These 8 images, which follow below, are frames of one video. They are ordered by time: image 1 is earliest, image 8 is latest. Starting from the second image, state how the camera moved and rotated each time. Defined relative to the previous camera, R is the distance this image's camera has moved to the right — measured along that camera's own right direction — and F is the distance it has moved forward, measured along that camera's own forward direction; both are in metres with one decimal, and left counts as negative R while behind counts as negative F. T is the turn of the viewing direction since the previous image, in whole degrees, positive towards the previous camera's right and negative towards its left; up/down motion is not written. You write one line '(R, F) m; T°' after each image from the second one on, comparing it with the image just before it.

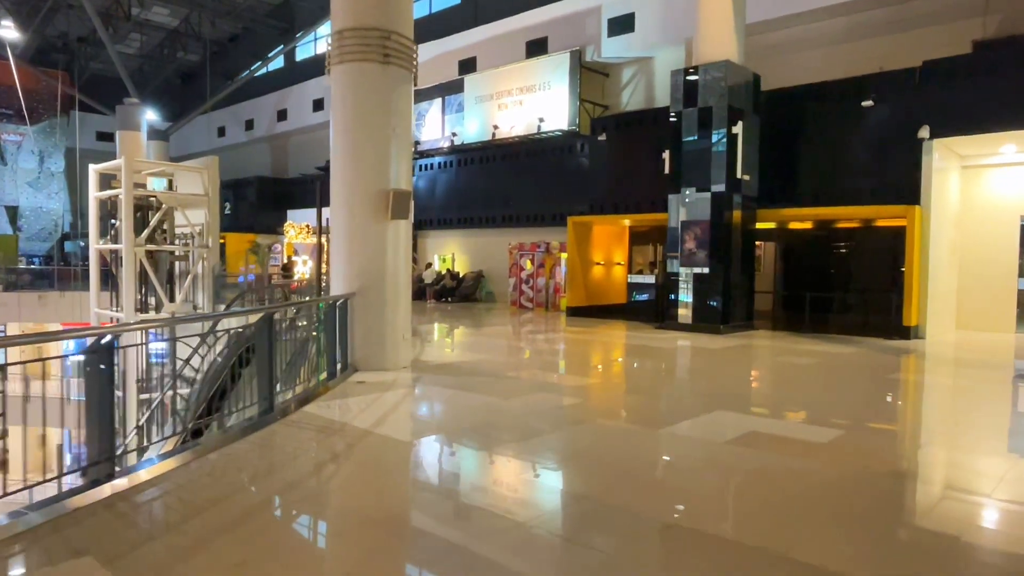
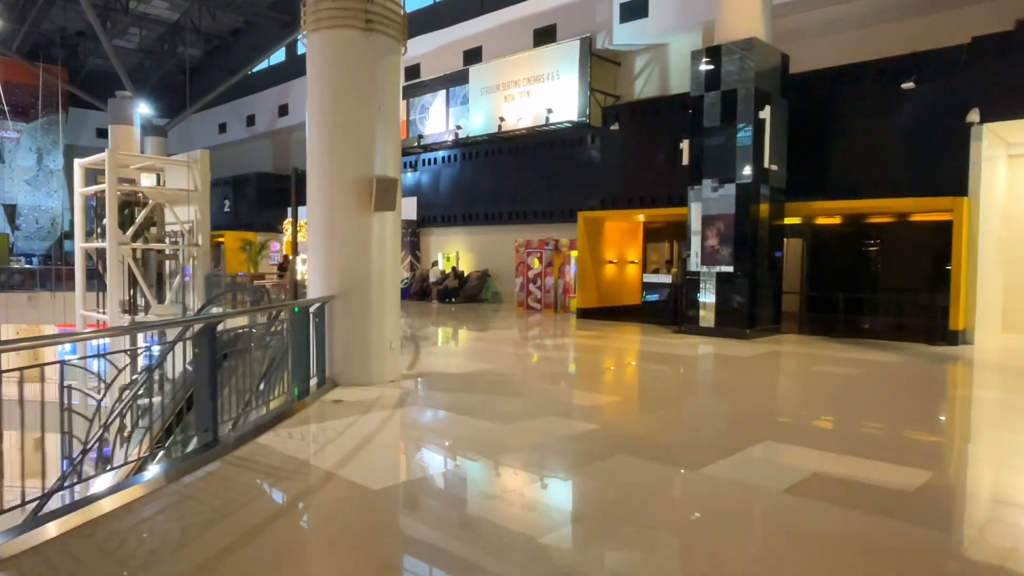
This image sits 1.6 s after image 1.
(0.0, +0.9) m; -1°
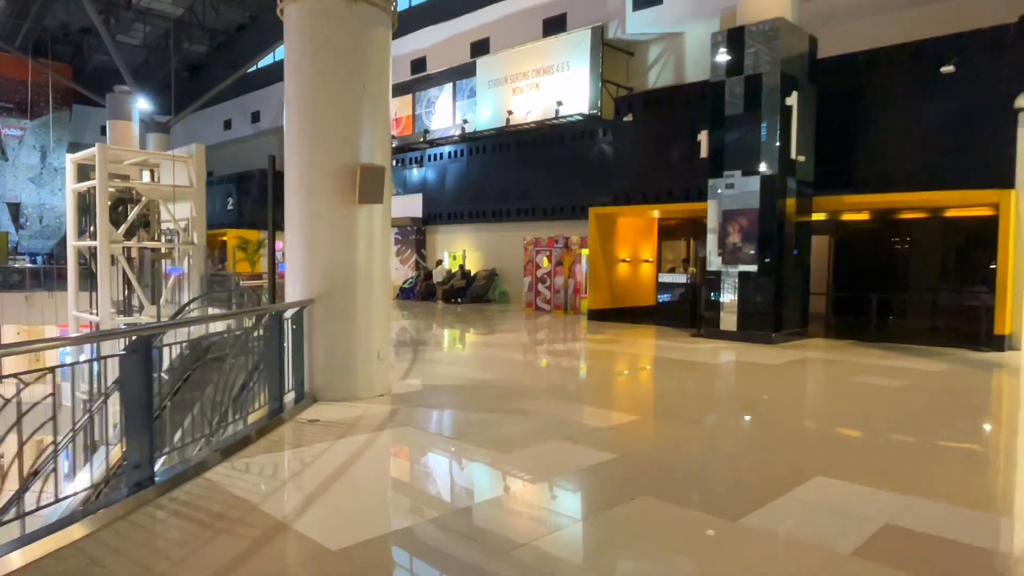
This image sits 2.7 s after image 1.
(+0.1, +0.7) m; -1°
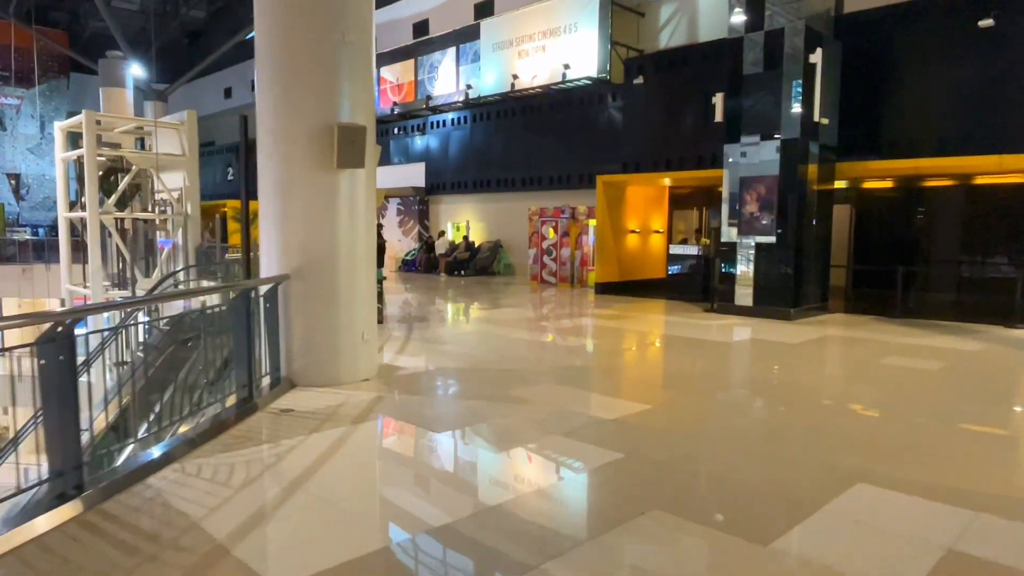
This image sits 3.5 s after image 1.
(+0.1, +0.5) m; -1°
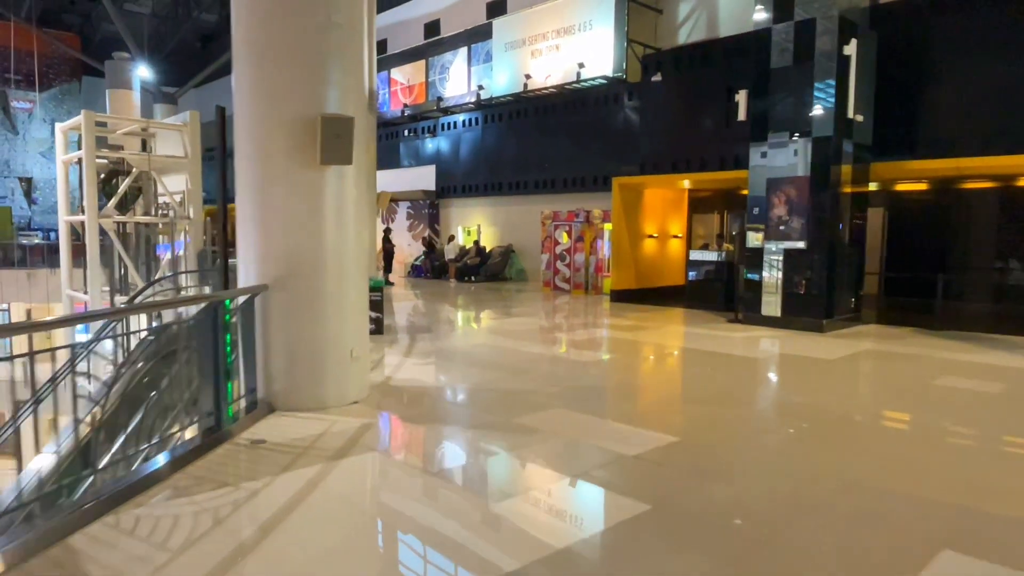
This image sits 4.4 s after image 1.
(0.0, +0.5) m; -1°
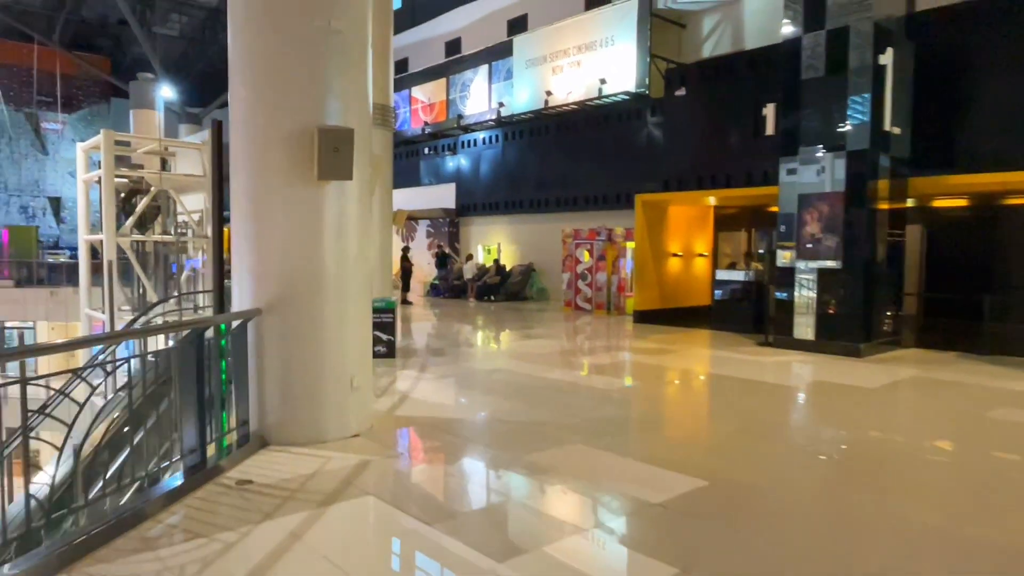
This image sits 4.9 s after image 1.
(+0.1, +0.3) m; -2°
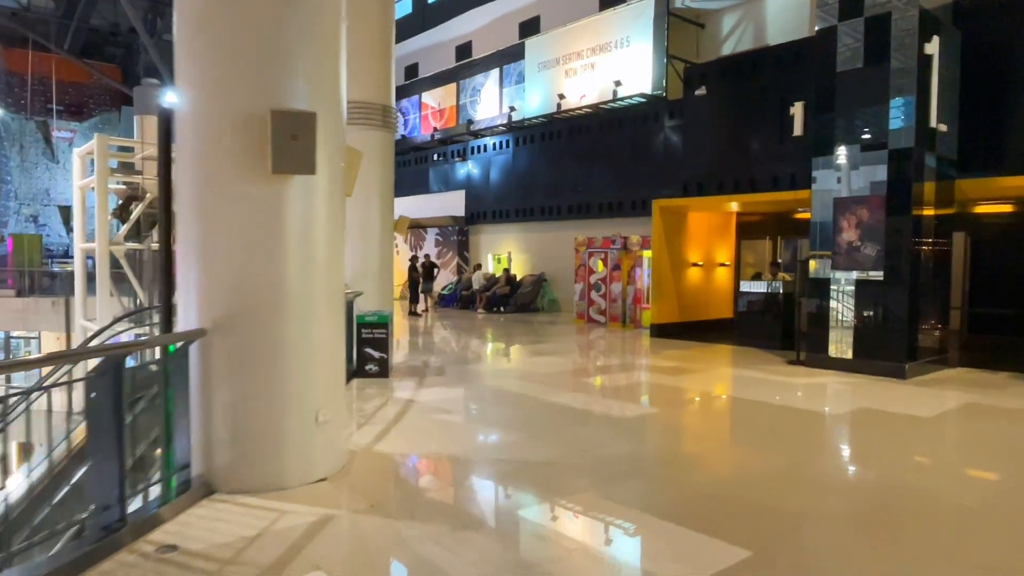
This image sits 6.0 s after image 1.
(+0.1, +0.7) m; -1°
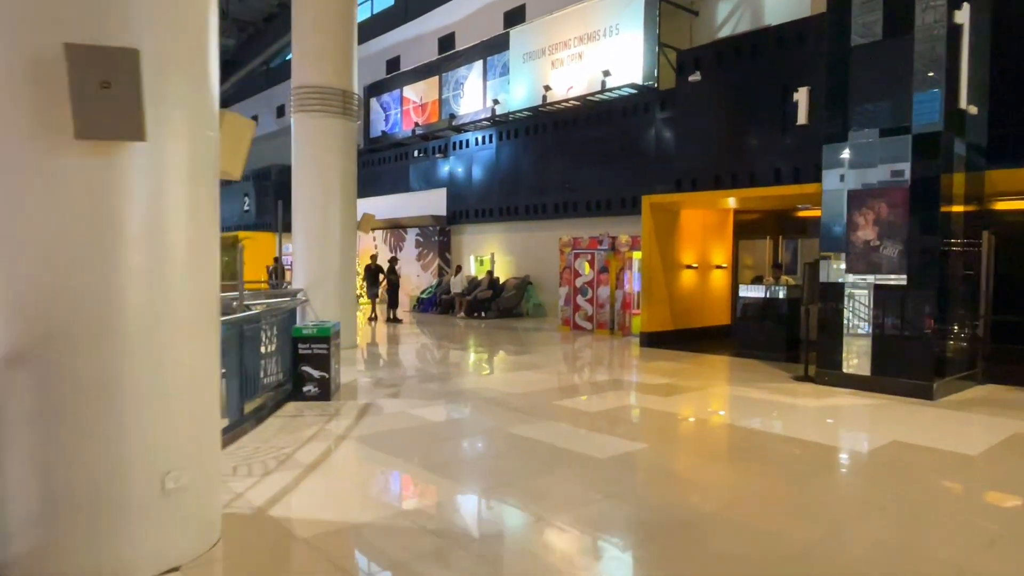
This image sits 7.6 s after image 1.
(+0.2, +0.9) m; 0°
